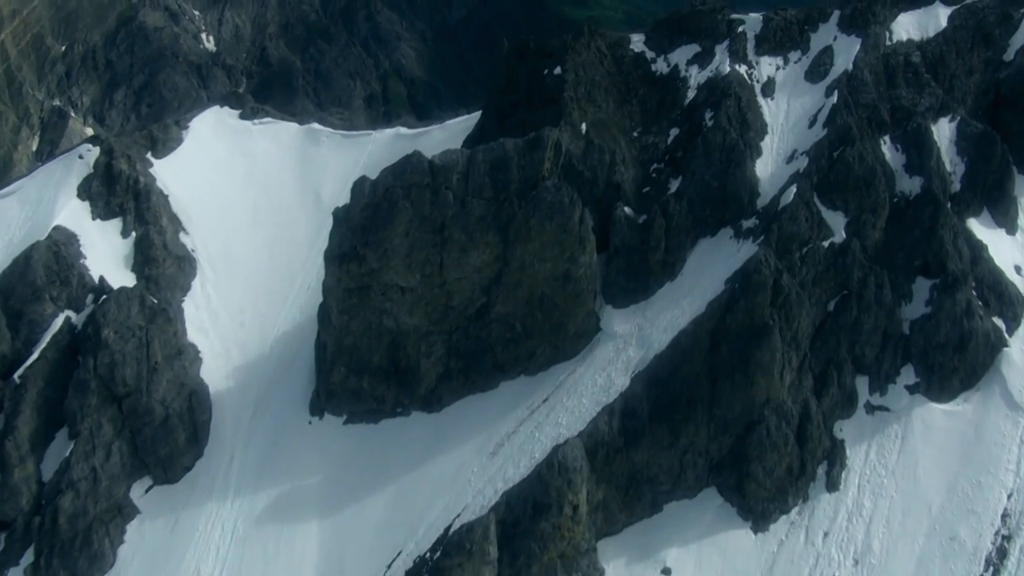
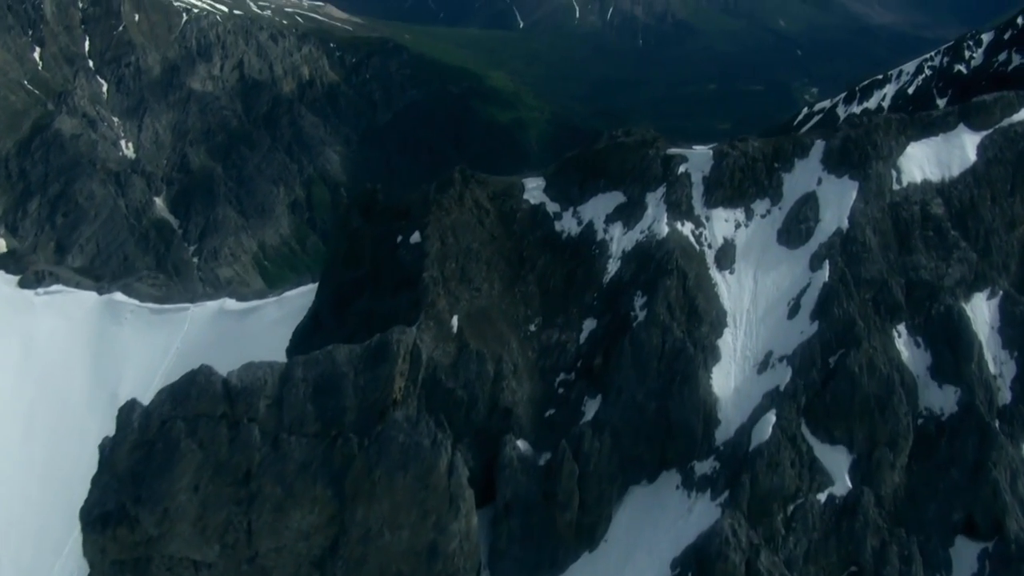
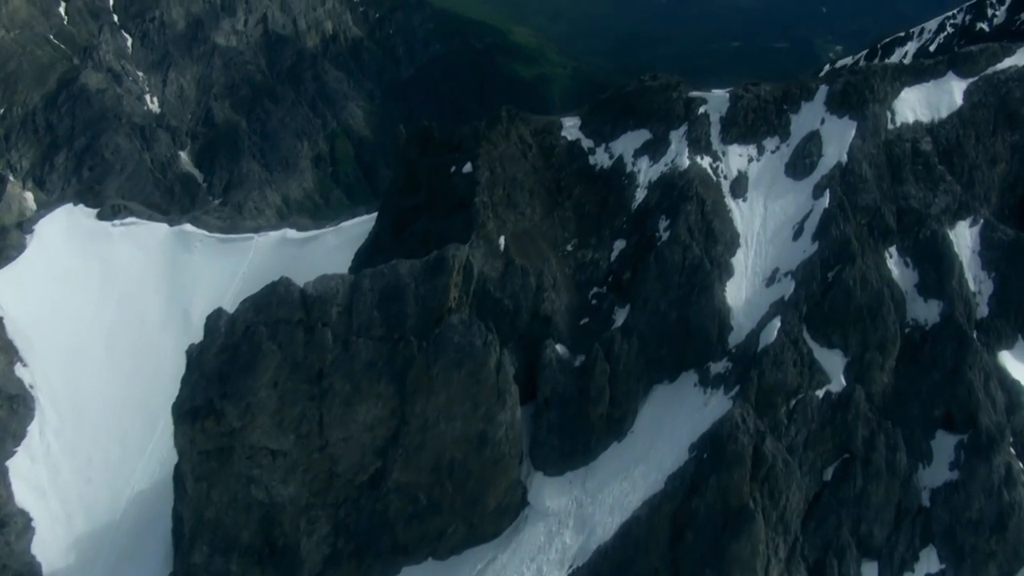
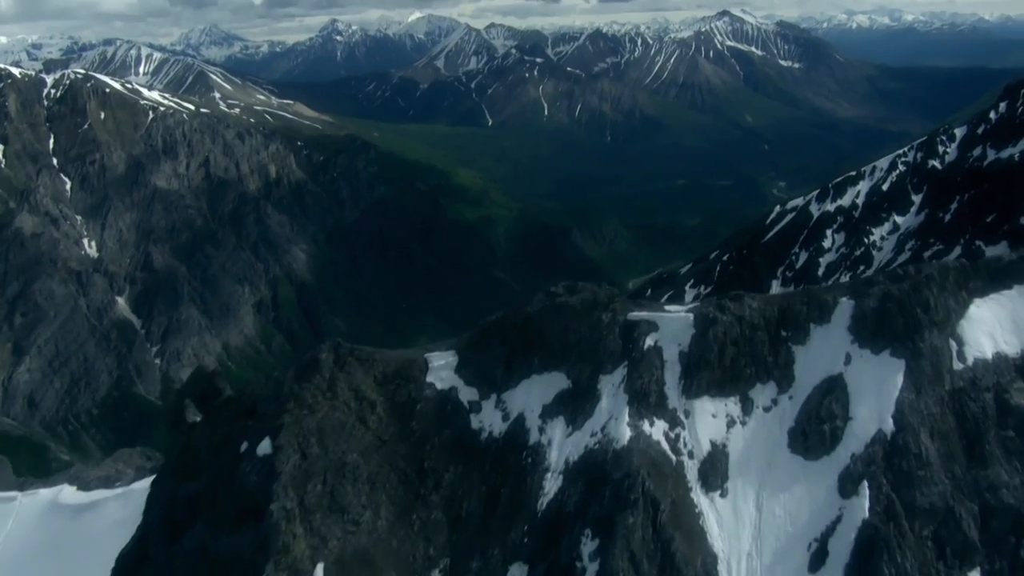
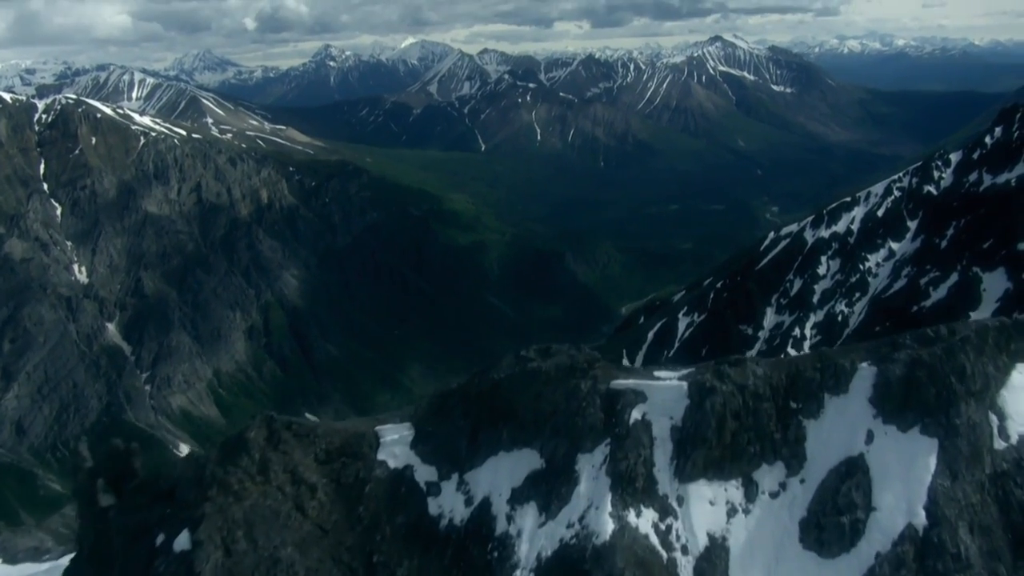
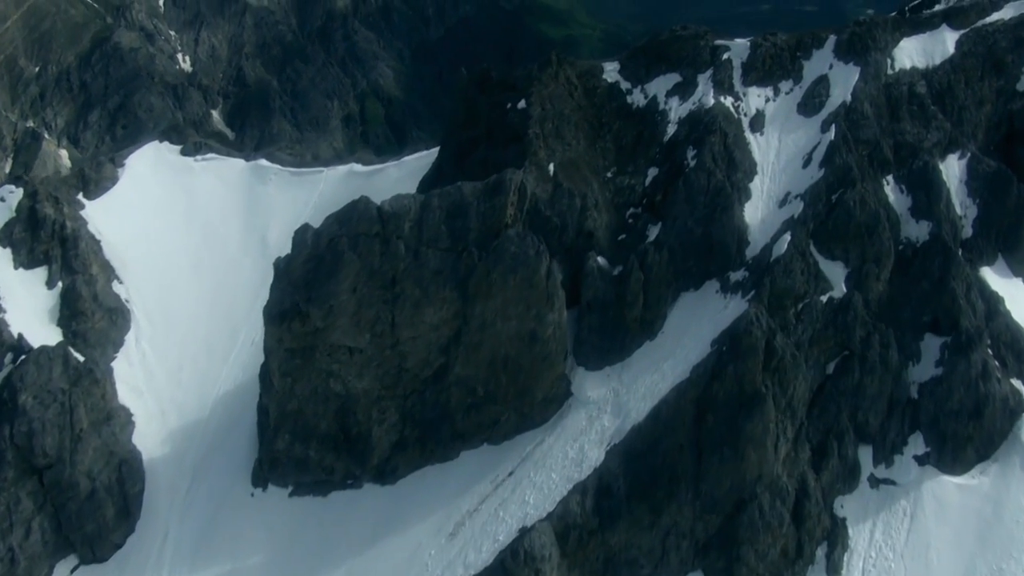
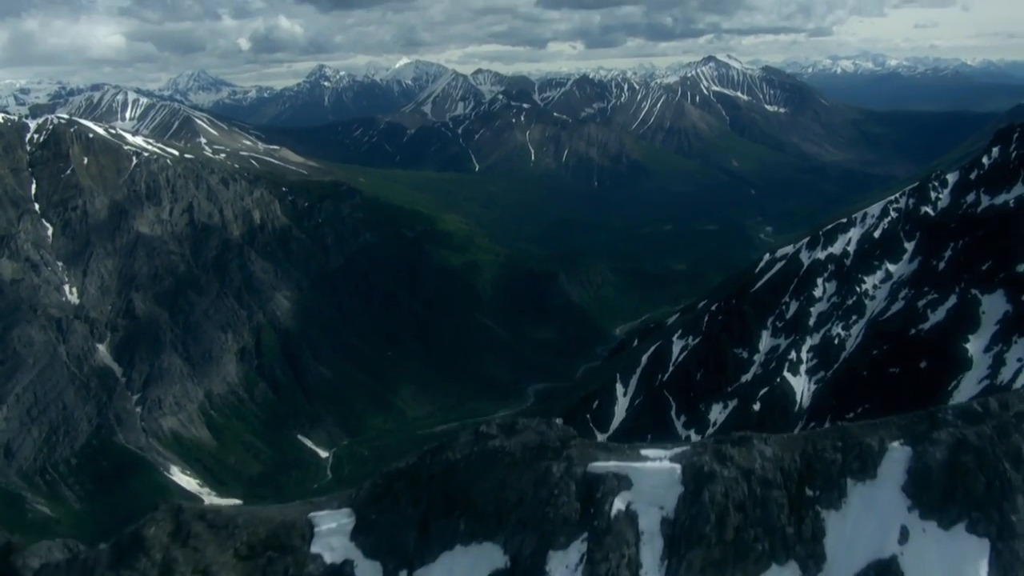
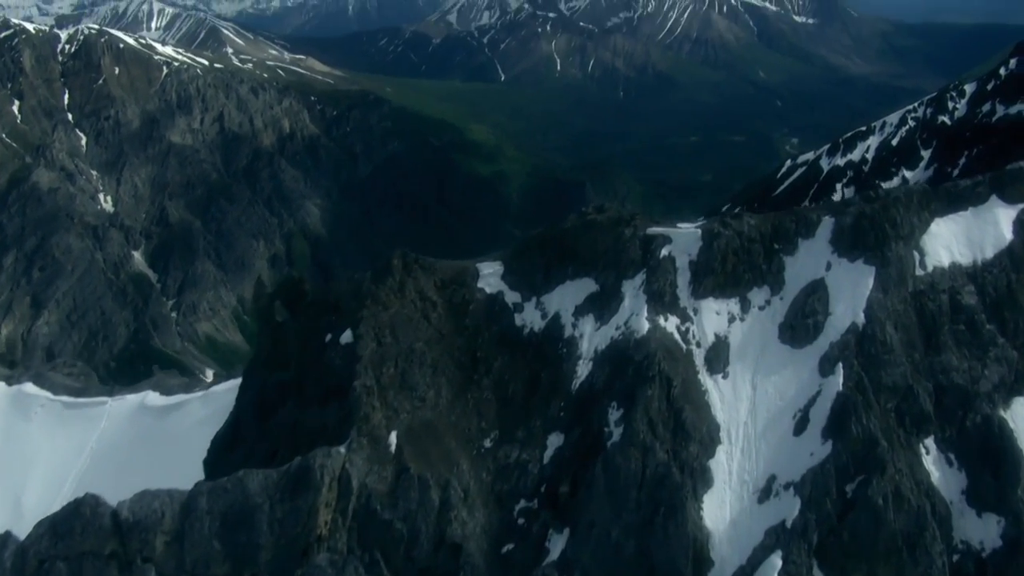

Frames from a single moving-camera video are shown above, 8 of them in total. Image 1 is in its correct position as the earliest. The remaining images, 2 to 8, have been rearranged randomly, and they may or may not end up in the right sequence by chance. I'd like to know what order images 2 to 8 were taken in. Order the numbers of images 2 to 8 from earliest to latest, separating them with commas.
6, 3, 2, 8, 4, 5, 7
